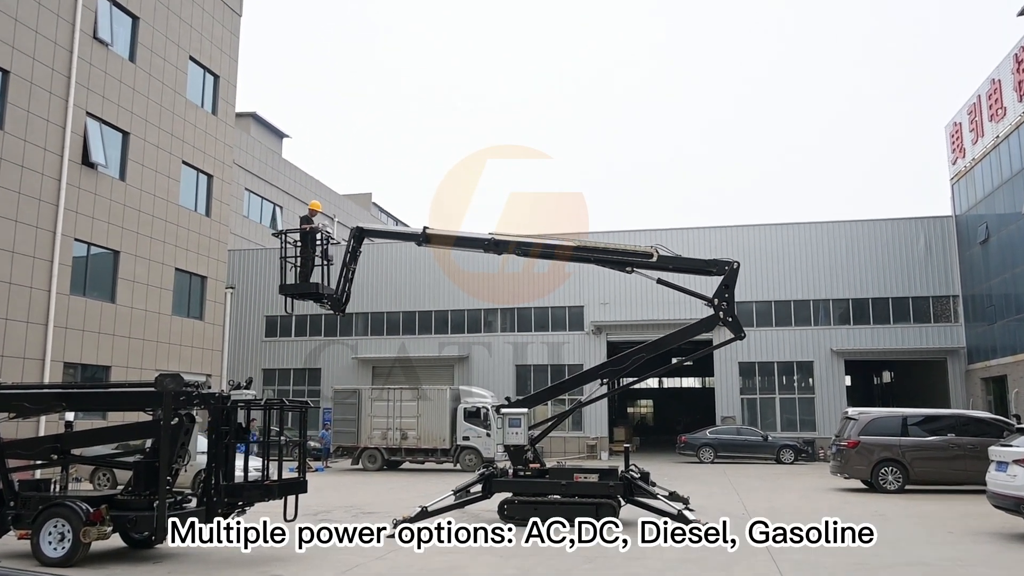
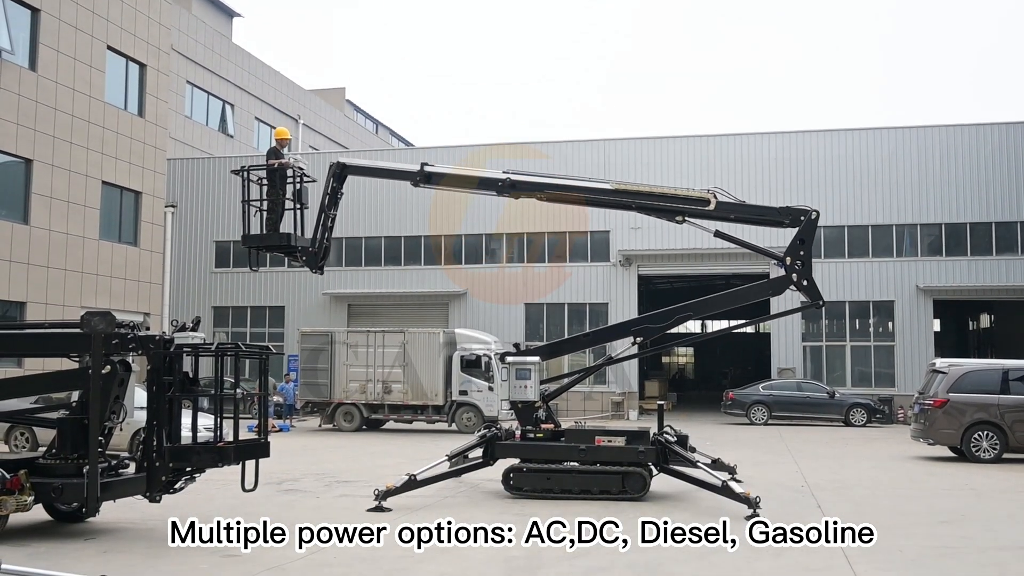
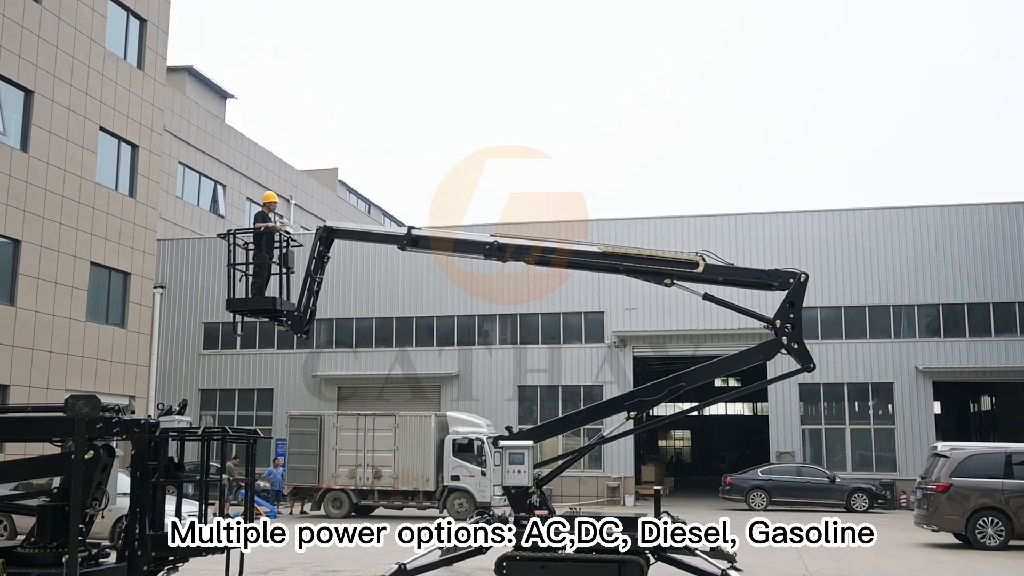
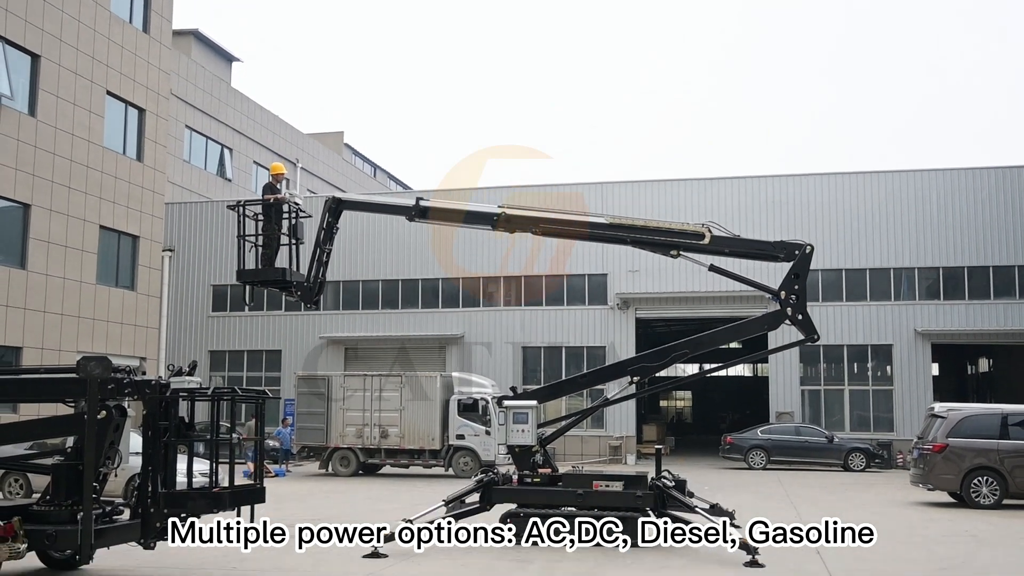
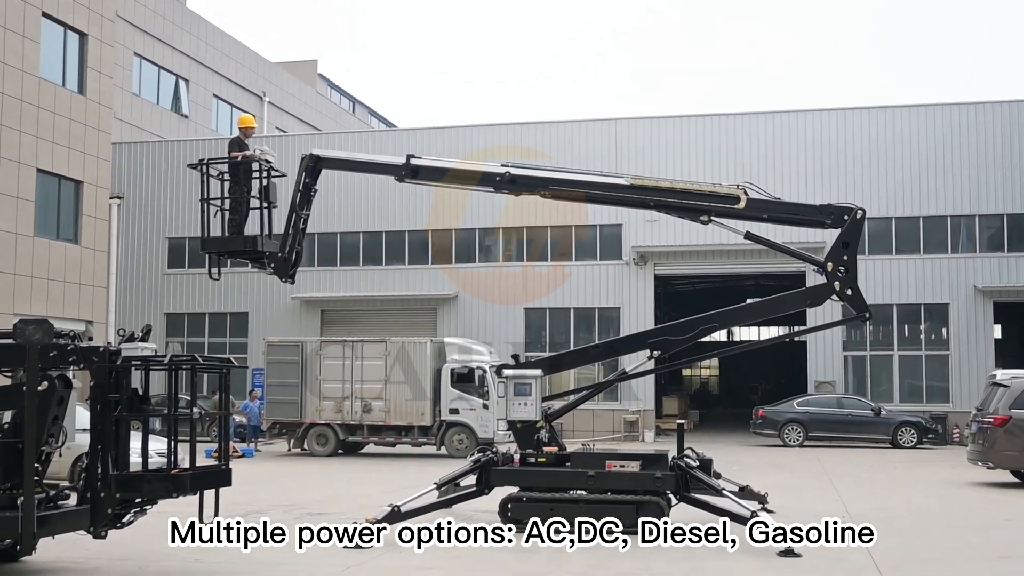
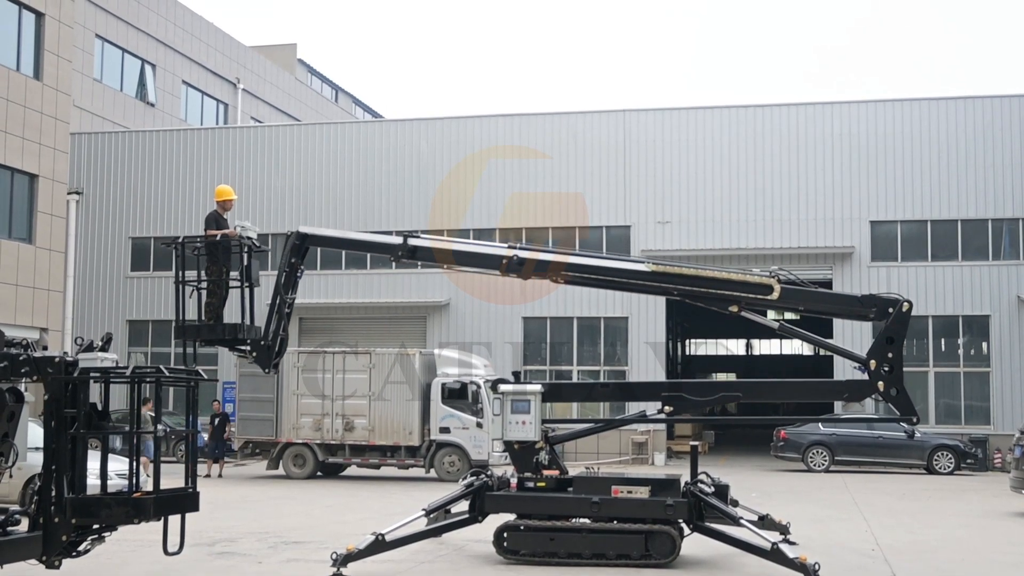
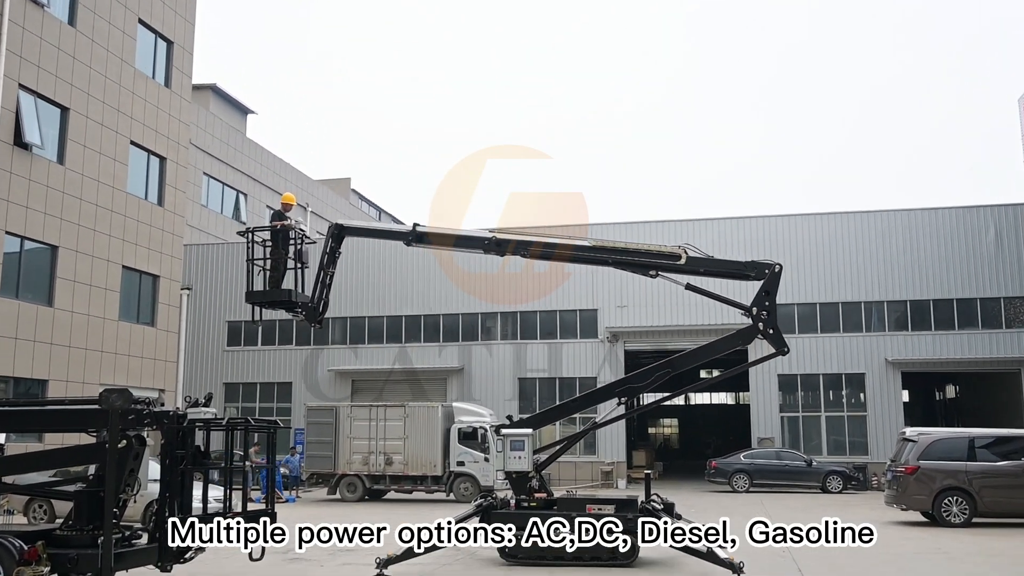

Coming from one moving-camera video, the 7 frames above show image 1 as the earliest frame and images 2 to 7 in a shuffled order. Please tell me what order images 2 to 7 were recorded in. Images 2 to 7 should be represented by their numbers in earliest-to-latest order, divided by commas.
7, 3, 4, 2, 5, 6
